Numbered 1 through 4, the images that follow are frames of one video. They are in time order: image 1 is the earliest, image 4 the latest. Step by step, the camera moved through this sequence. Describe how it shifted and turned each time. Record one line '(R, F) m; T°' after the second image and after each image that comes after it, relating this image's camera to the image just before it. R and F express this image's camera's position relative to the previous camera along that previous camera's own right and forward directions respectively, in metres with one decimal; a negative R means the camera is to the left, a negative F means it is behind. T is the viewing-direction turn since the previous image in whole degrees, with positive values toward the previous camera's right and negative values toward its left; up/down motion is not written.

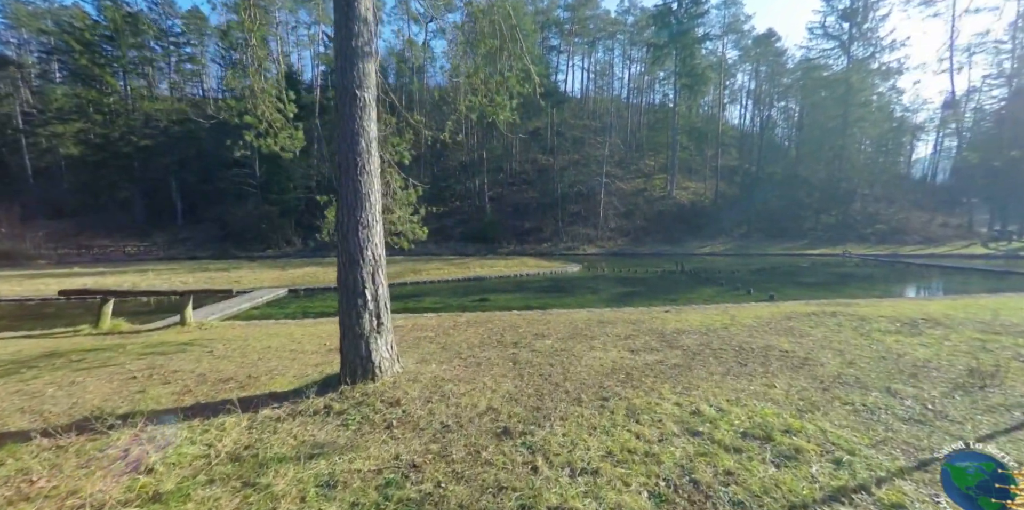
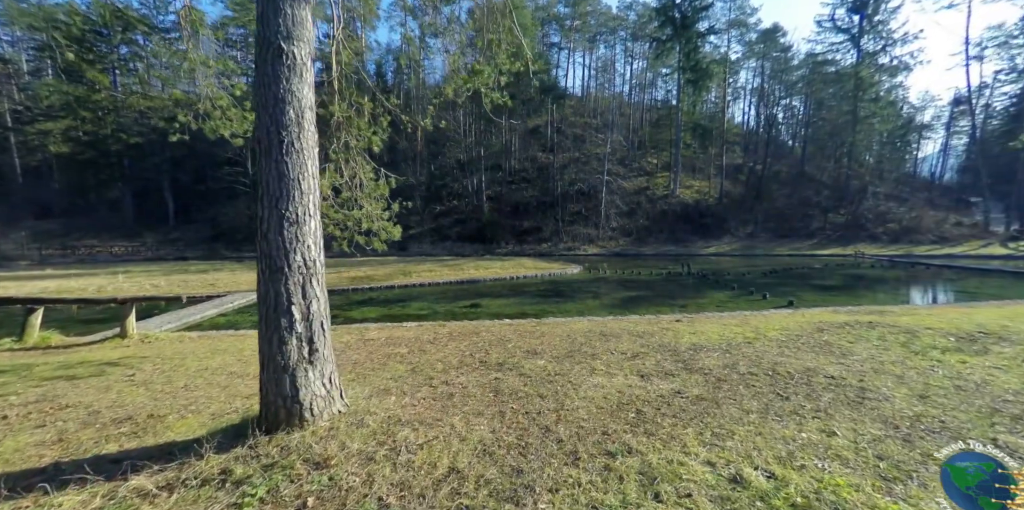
(+0.2, +0.9) m; 0°
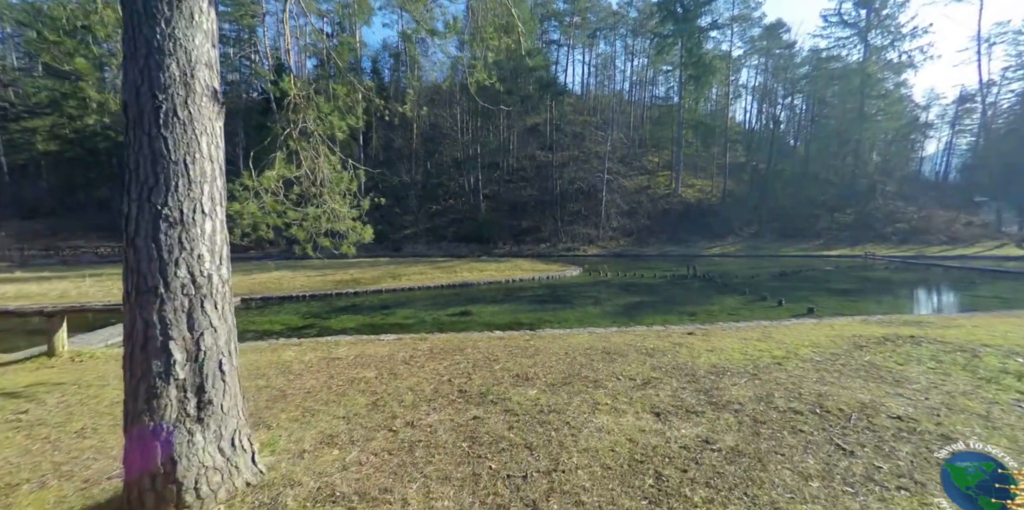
(+0.1, +0.8) m; 0°
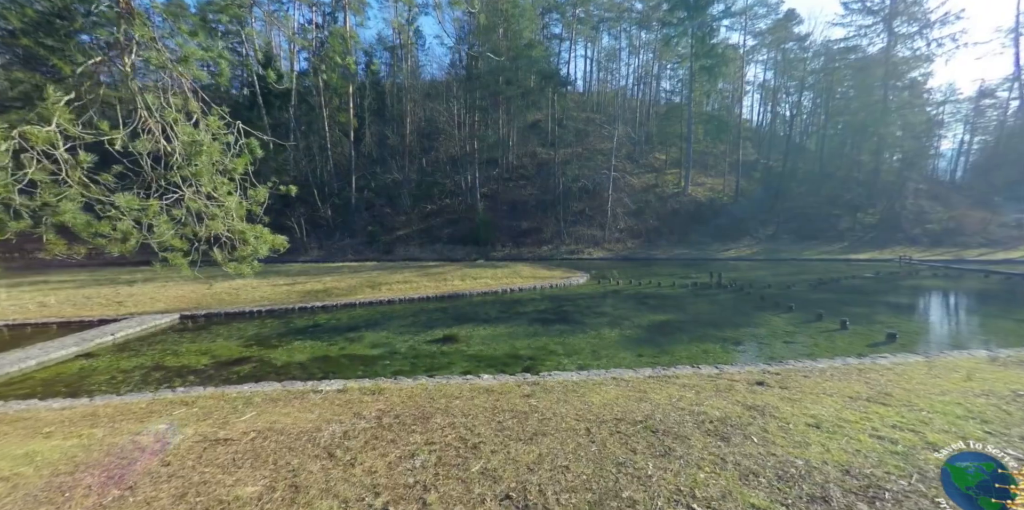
(+0.1, +2.0) m; 0°
